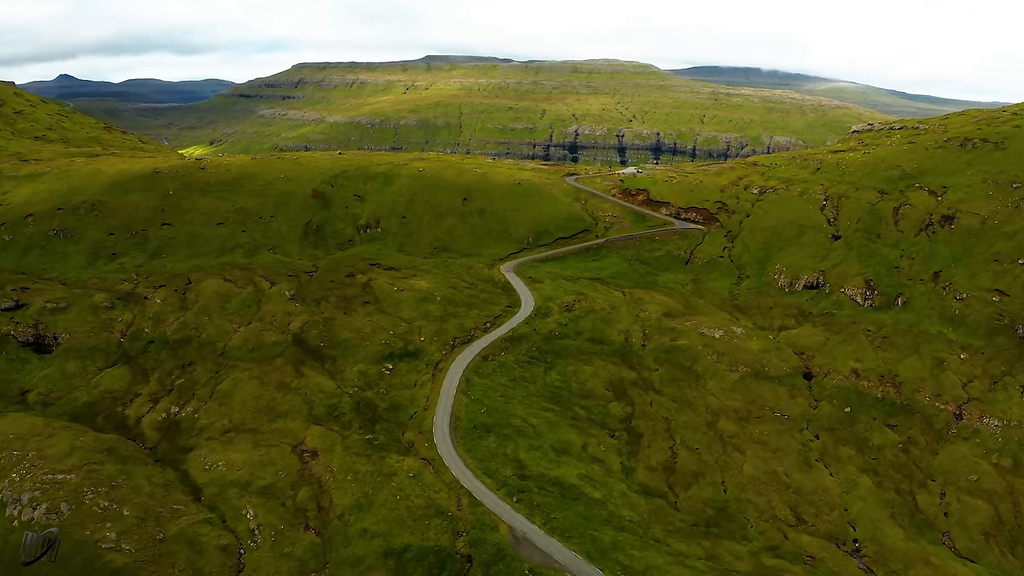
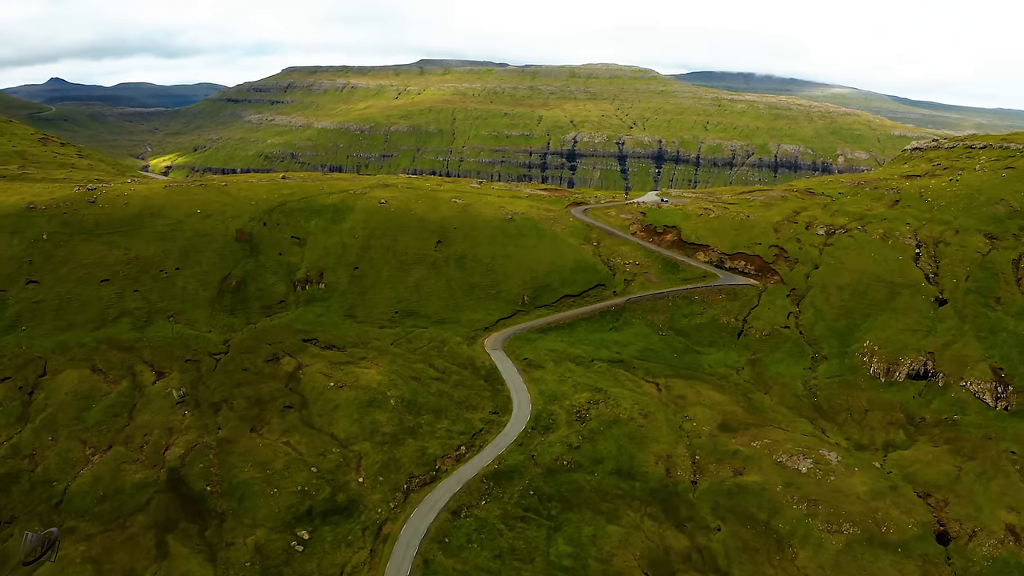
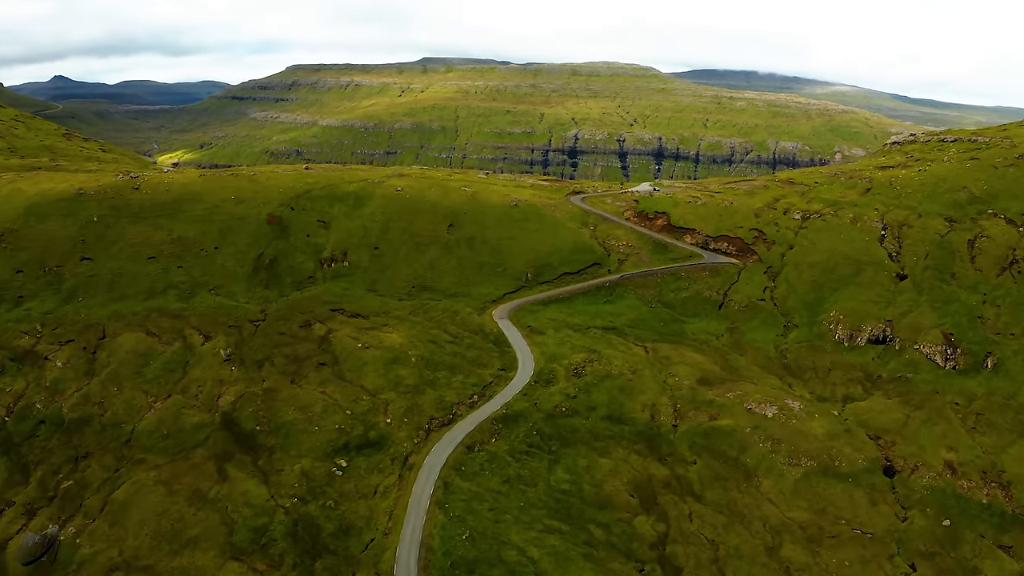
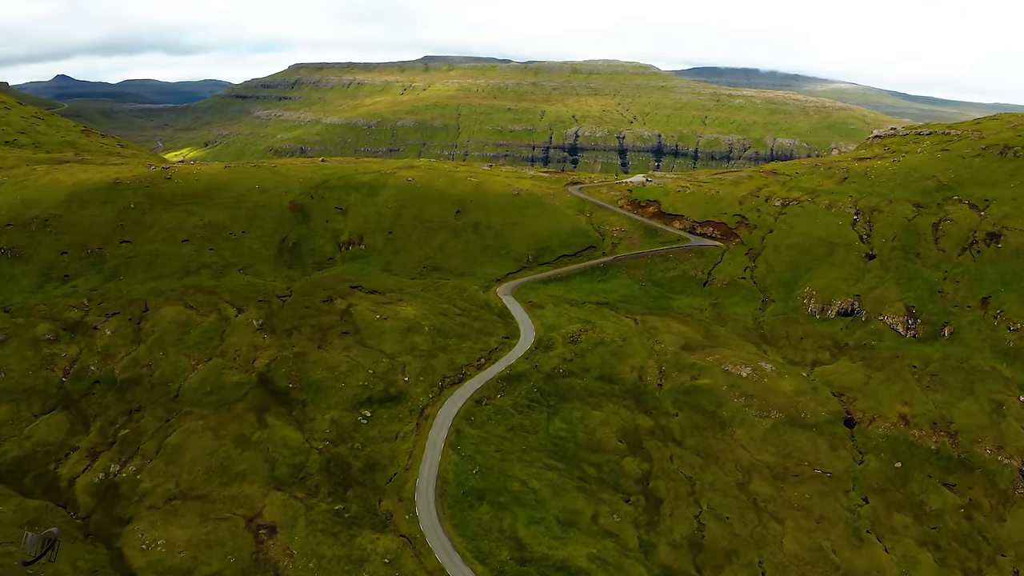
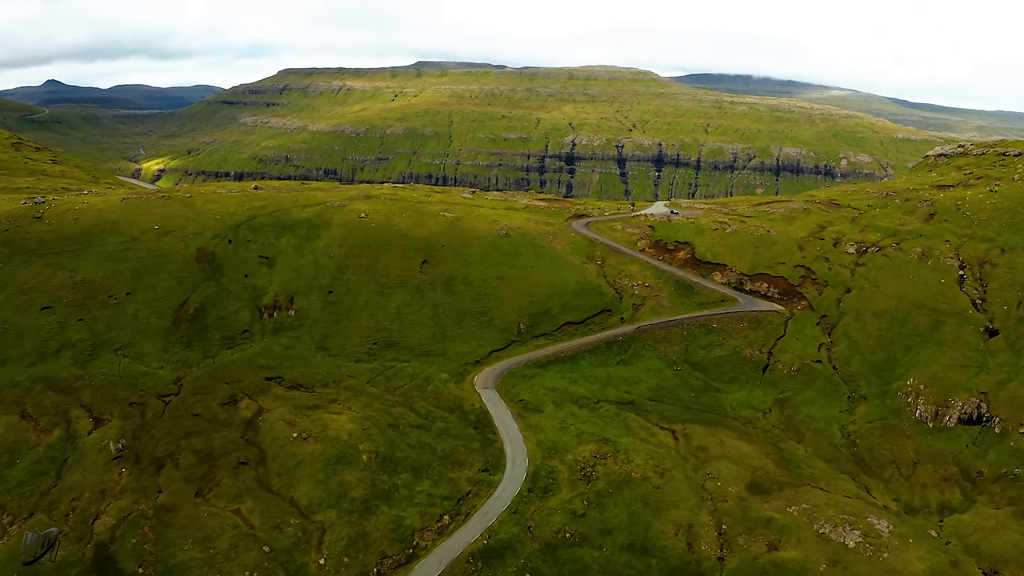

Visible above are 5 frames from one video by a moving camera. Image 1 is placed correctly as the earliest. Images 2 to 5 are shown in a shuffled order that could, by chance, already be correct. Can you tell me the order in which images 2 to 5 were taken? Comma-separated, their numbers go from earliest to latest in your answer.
4, 3, 2, 5
